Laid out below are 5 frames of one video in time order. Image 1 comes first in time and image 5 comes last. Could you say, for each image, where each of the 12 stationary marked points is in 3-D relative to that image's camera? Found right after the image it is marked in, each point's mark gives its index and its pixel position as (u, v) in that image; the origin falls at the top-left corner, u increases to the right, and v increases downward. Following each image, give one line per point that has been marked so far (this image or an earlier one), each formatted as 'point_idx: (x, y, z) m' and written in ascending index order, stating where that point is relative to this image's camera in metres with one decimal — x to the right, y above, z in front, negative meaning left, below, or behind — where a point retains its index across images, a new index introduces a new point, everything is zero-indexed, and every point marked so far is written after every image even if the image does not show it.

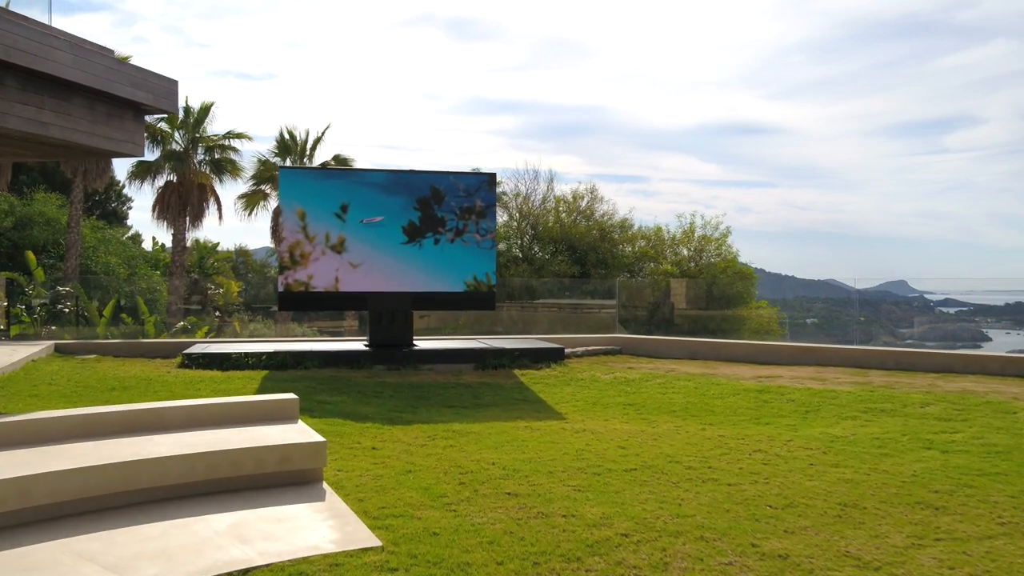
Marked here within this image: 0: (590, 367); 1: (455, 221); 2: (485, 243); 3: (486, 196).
0: (+1.0, -1.0, +11.1) m
1: (-0.8, +0.9, +11.9) m
2: (-0.4, +0.6, +12.0) m
3: (-0.4, +1.3, +12.0) m
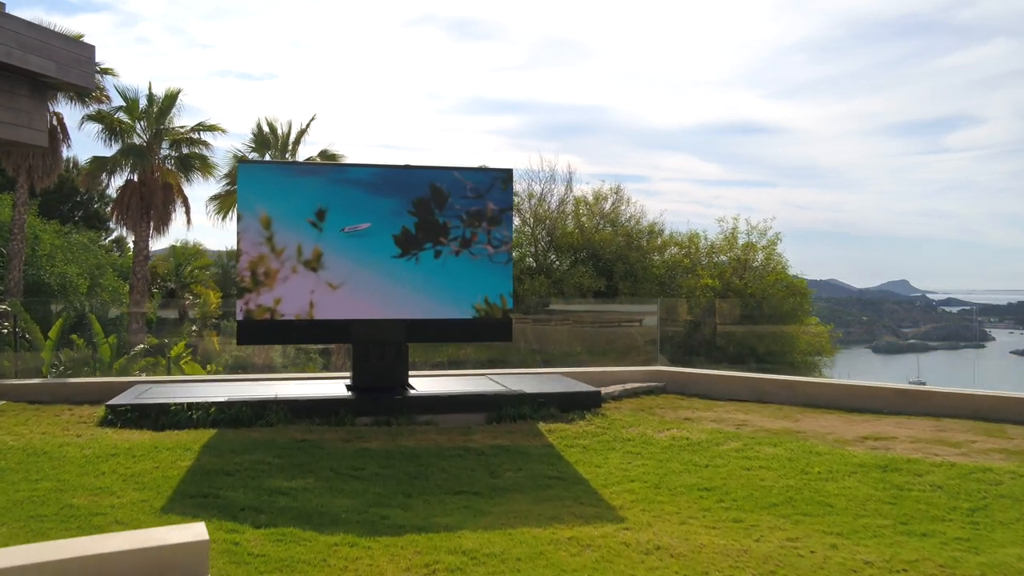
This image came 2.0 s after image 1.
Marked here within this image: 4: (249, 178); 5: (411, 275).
0: (+1.2, -1.3, +8.7) m
1: (-0.6, +0.6, +9.4) m
2: (-0.2, +0.3, +9.6) m
3: (-0.2, +1.0, +9.6) m
4: (-2.7, +1.1, +8.9) m
5: (-1.1, +0.1, +9.3) m
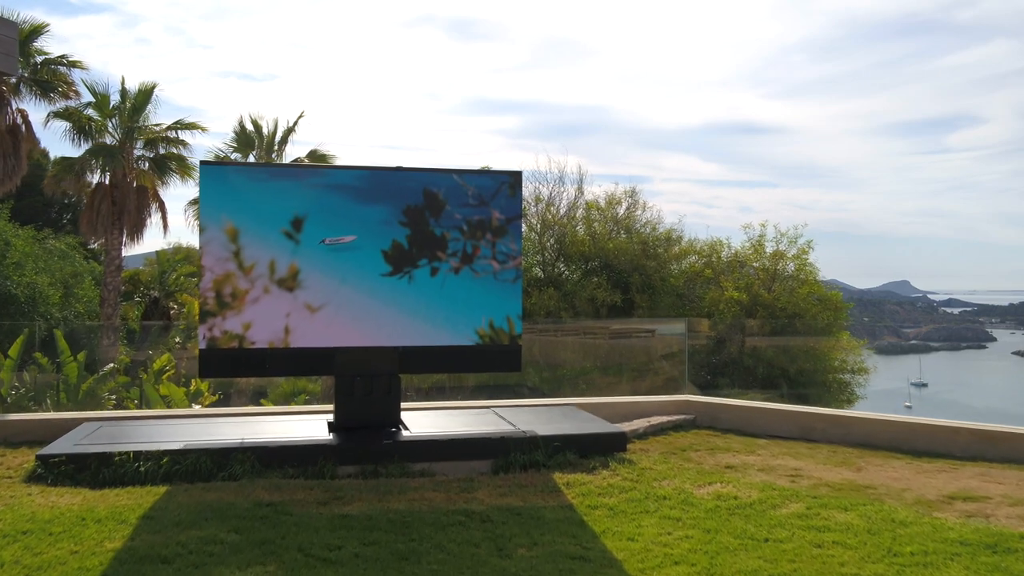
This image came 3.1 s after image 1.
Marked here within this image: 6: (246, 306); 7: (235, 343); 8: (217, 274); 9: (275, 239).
0: (+1.3, -1.5, +7.4) m
1: (-0.5, +0.4, +8.1) m
2: (-0.1, +0.1, +8.3) m
3: (-0.1, +0.8, +8.2) m
4: (-2.6, +0.9, +7.6) m
5: (-1.0, -0.1, +8.0) m
6: (-2.3, -0.2, +7.7) m
7: (-2.4, -0.5, +7.7) m
8: (-2.6, +0.1, +7.6) m
9: (-2.1, +0.4, +7.7) m
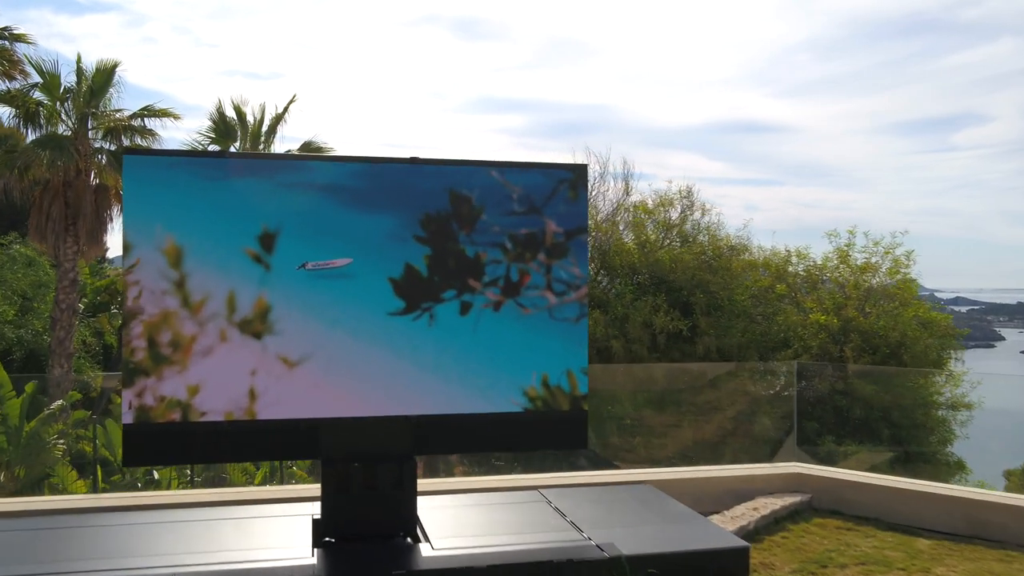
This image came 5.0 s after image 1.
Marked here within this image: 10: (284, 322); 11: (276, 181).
0: (+1.7, -1.8, +4.9) m
1: (-0.1, +0.2, +5.7) m
2: (+0.3, -0.1, +5.8) m
3: (+0.3, +0.5, +5.8) m
4: (-2.2, +0.6, +5.2) m
5: (-0.6, -0.3, +5.6) m
6: (-1.9, -0.4, +5.3) m
7: (-2.0, -0.8, +5.2) m
8: (-2.2, -0.2, +5.2) m
9: (-1.7, +0.2, +5.3) m
10: (-1.4, -0.2, +5.4) m
11: (-1.5, +0.7, +5.4) m
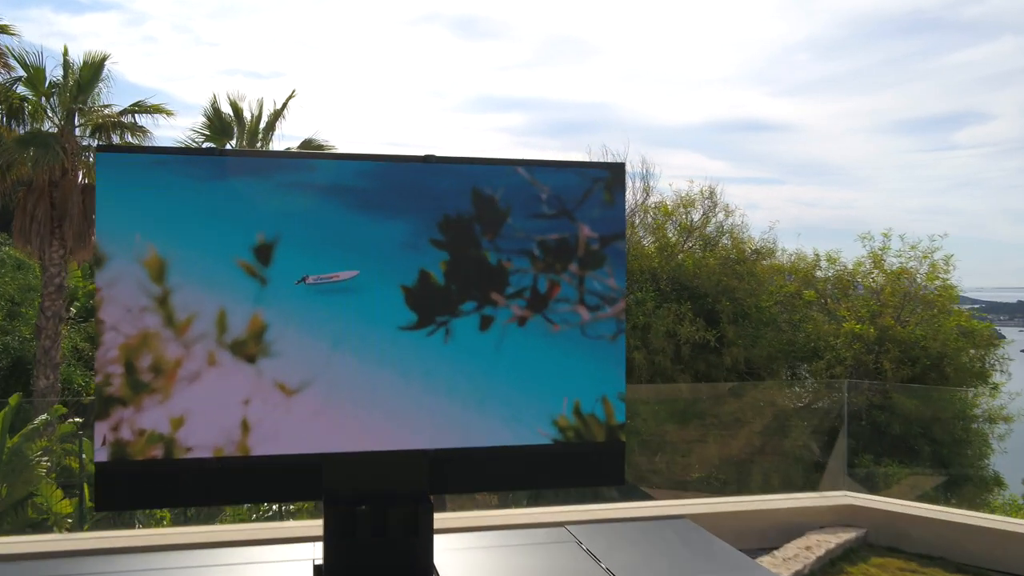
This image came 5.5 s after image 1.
0: (+1.9, -1.9, +4.3) m
1: (+0.1, +0.1, +5.0) m
2: (+0.5, -0.2, +5.2) m
3: (+0.5, +0.4, +5.1) m
4: (-2.0, +0.5, +4.5) m
5: (-0.4, -0.4, +4.9) m
6: (-1.8, -0.5, +4.6) m
7: (-1.9, -0.9, +4.6) m
8: (-2.0, -0.2, +4.5) m
9: (-1.5, +0.1, +4.6) m
10: (-1.2, -0.3, +4.7) m
11: (-1.3, +0.6, +4.7) m
